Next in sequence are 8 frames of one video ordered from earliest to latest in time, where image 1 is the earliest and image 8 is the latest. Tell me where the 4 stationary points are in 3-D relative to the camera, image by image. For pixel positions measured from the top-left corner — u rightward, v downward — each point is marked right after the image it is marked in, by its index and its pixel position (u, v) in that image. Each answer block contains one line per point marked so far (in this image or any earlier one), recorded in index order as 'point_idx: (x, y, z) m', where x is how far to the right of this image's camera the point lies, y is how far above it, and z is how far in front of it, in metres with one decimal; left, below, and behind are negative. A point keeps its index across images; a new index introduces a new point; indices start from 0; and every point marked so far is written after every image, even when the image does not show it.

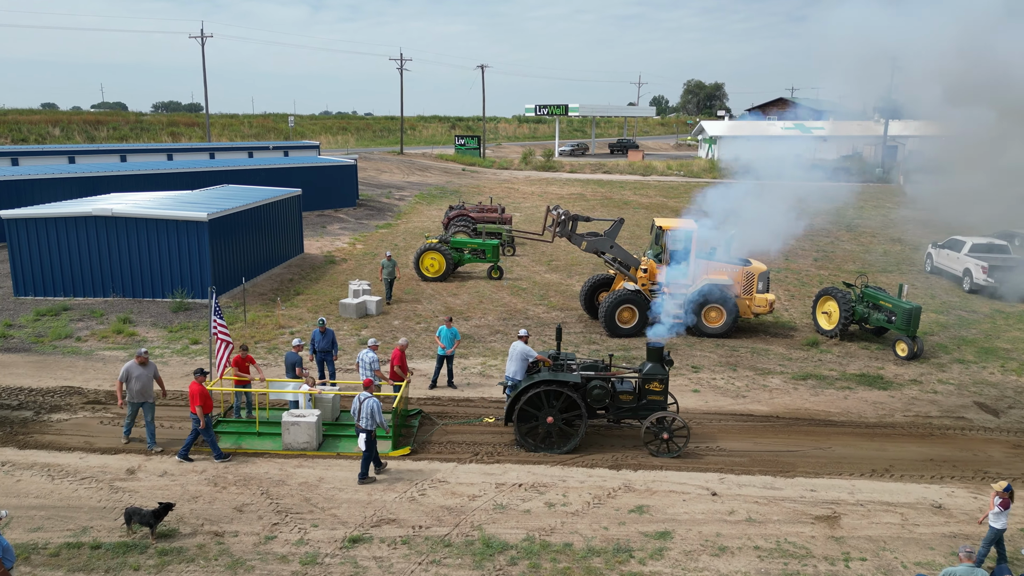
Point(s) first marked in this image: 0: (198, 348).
0: (-6.3, -1.3, +19.1) m
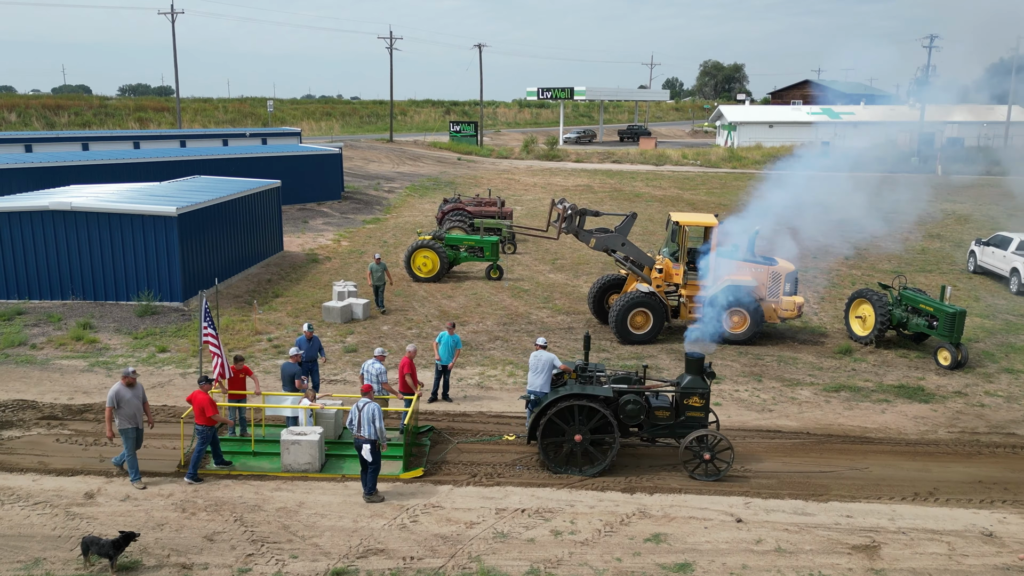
0: (-6.3, -1.3, +17.4) m
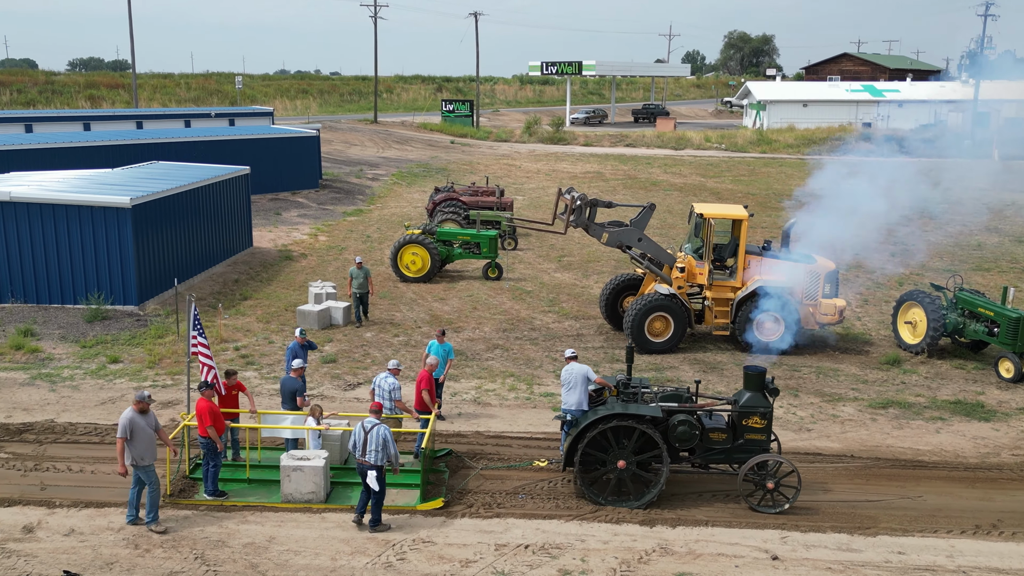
0: (-6.3, -1.3, +15.5) m
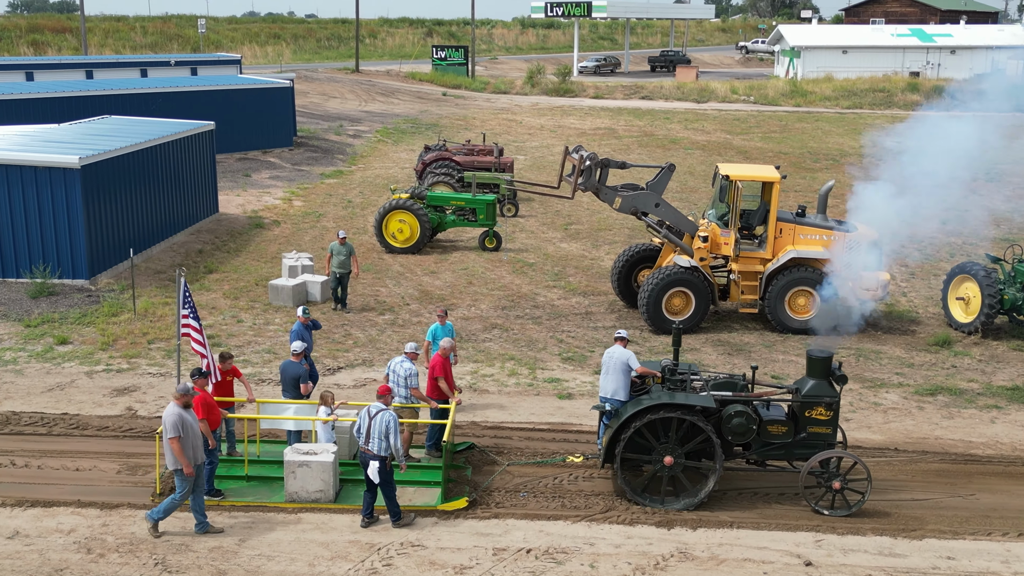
0: (-6.3, -0.9, +13.9) m
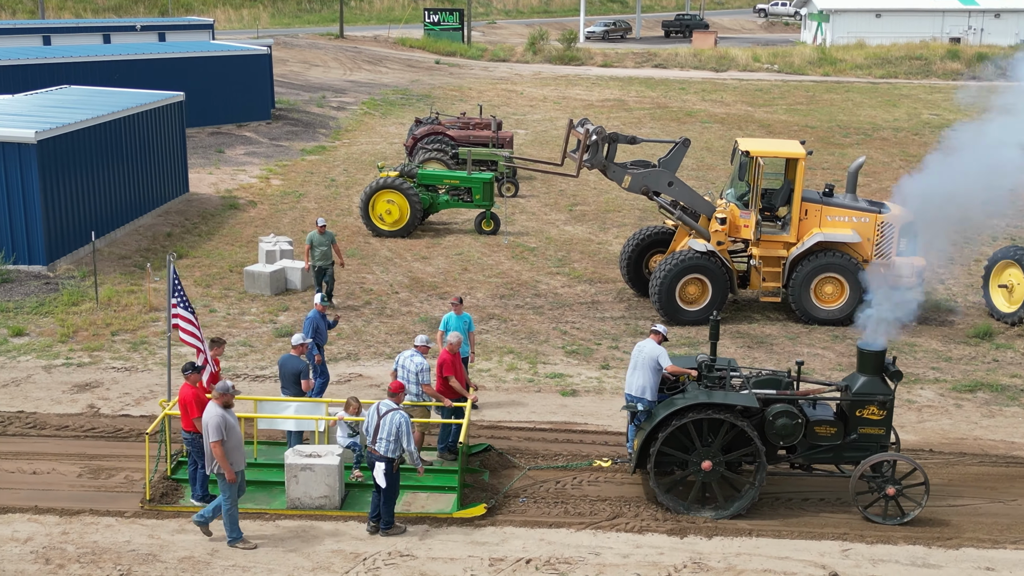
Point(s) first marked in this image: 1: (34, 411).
0: (-6.3, -0.7, +12.8) m
1: (-5.5, -1.4, +11.2) m
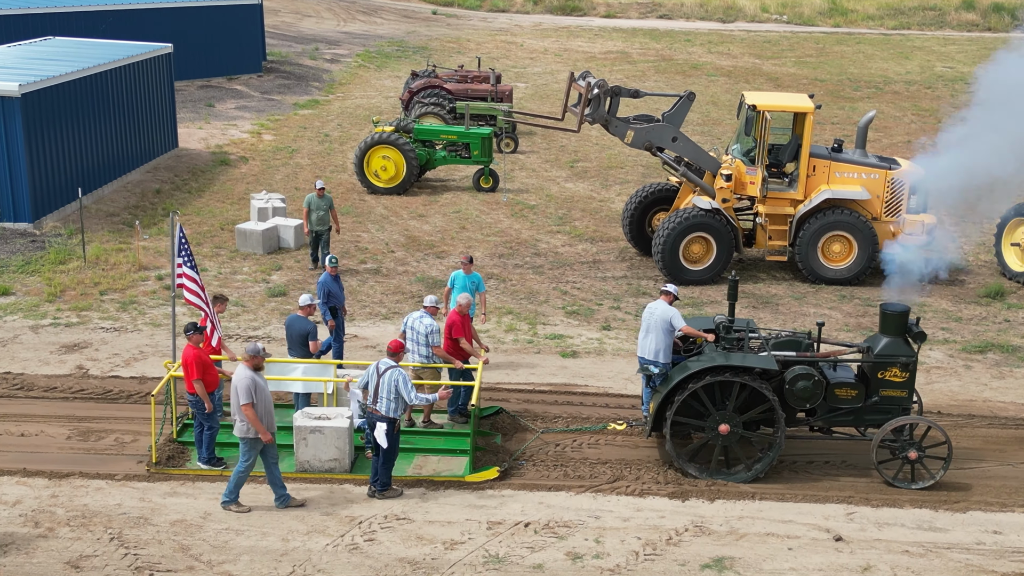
0: (-6.3, -0.2, +12.5) m
1: (-5.5, -0.9, +11.0) m
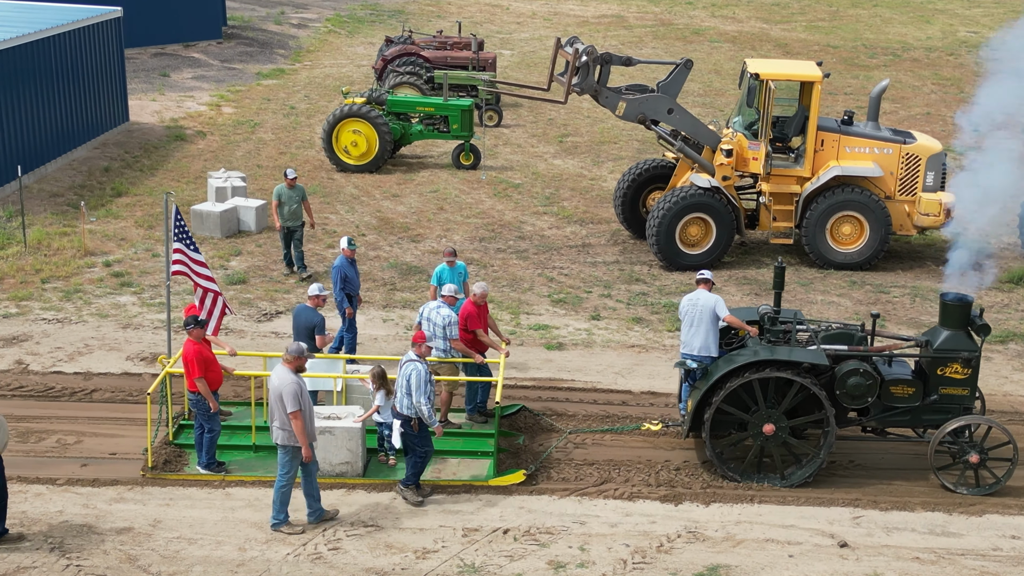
0: (-6.5, 0.0, +11.6) m
1: (-5.7, -0.8, +10.1) m
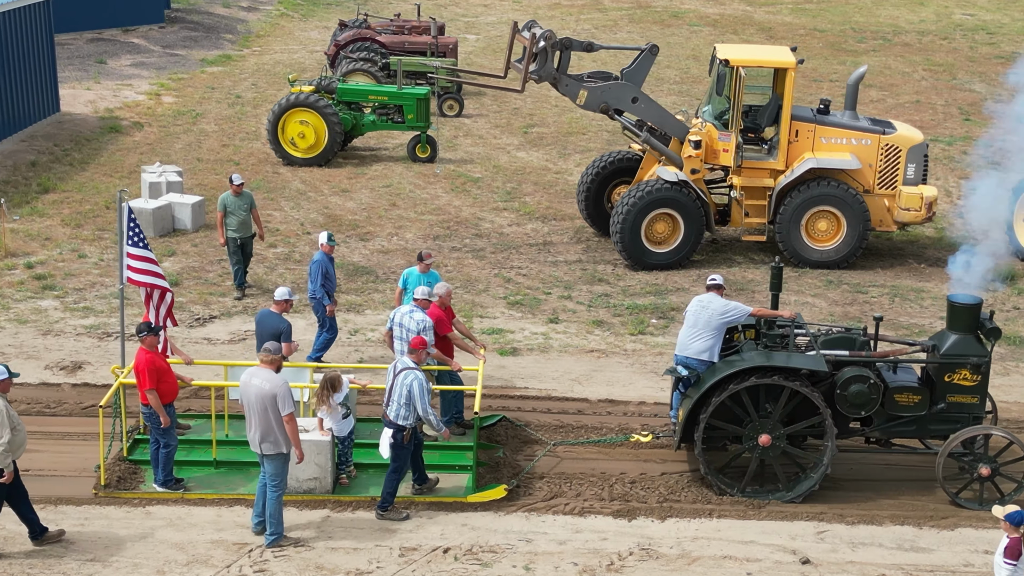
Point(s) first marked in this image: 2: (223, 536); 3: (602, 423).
0: (-6.9, 0.0, +11.0) m
1: (-6.1, -0.8, +9.5) m
2: (-2.2, -2.0, +7.5) m
3: (+0.9, -1.3, +9.1) m
